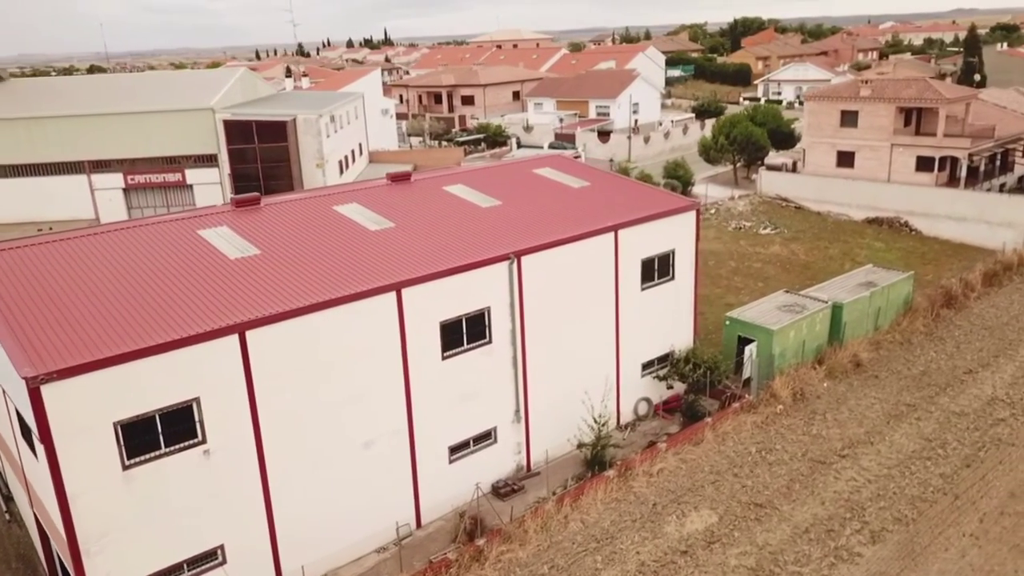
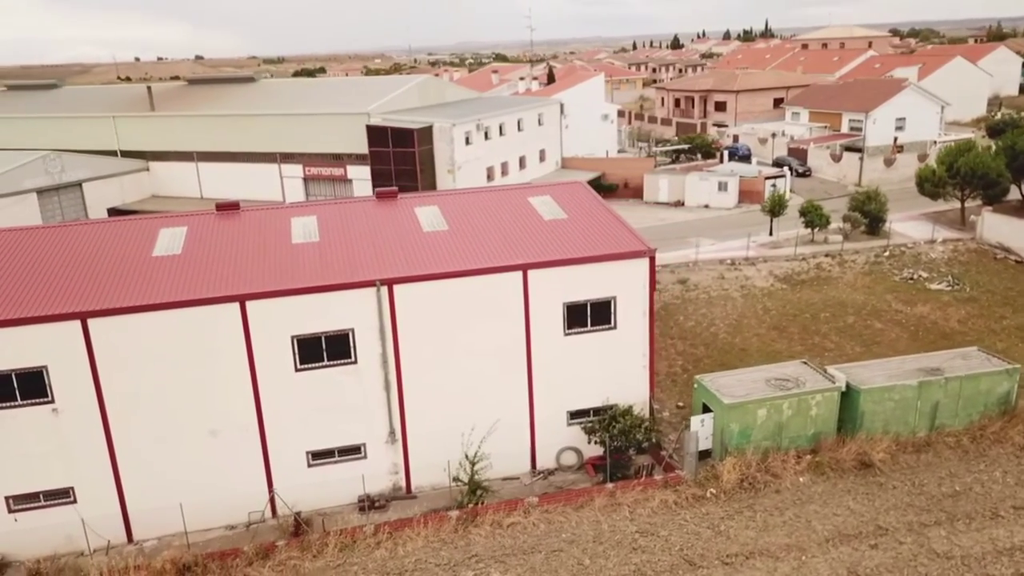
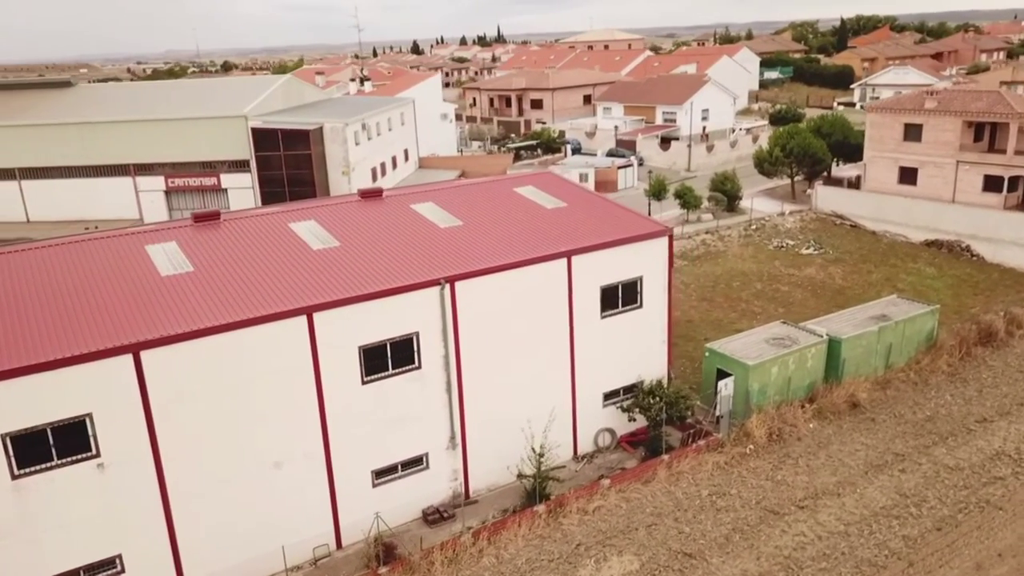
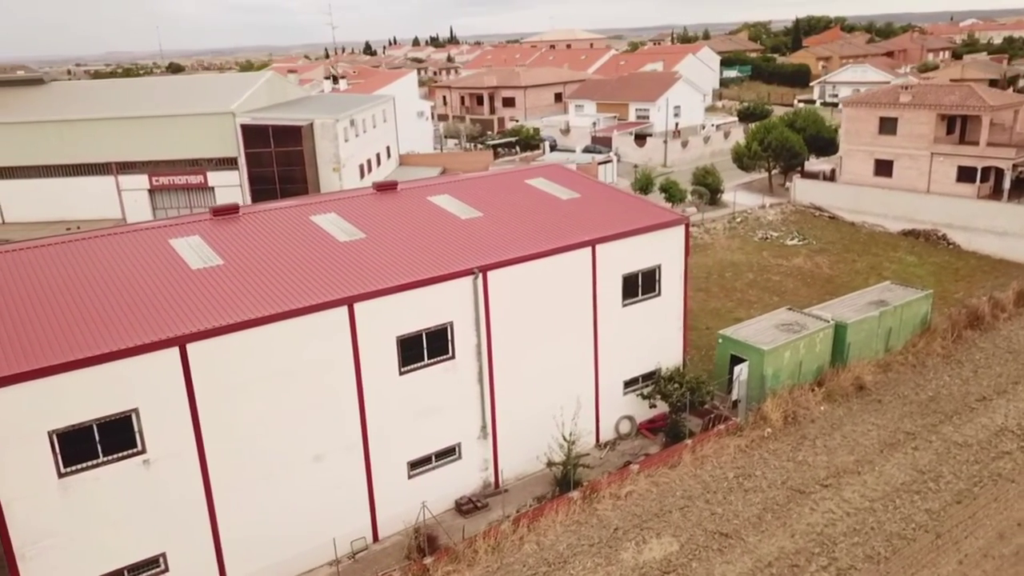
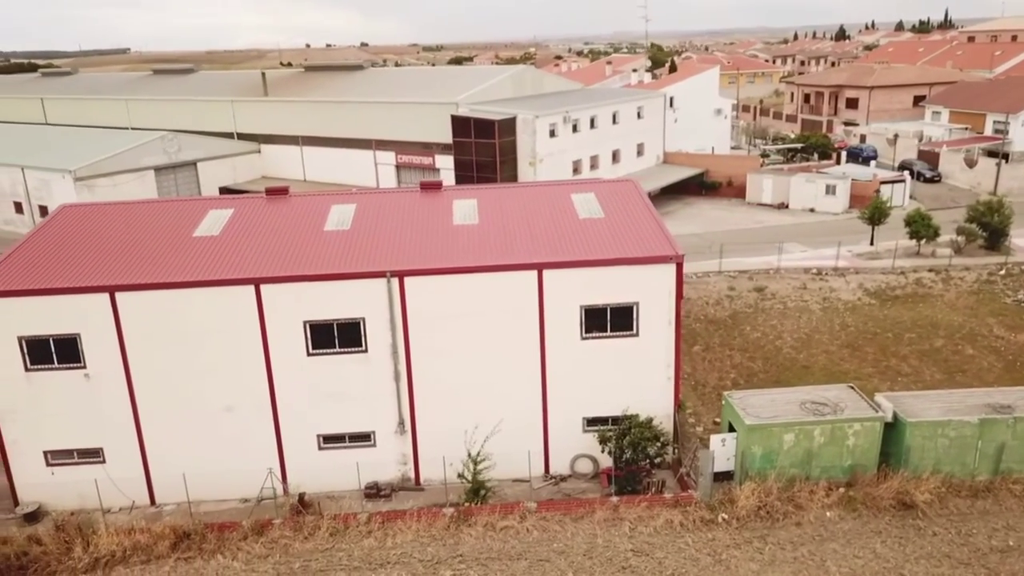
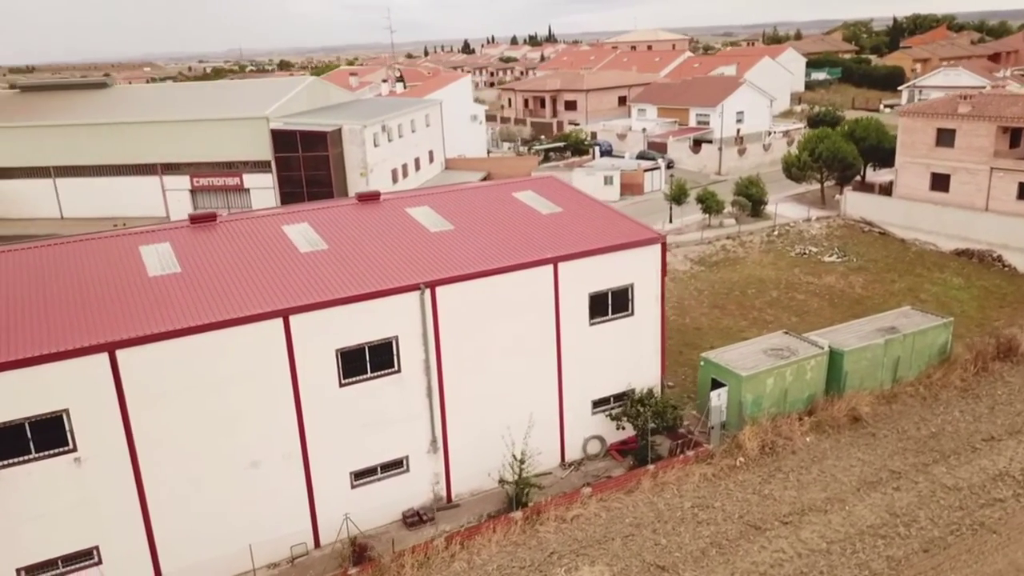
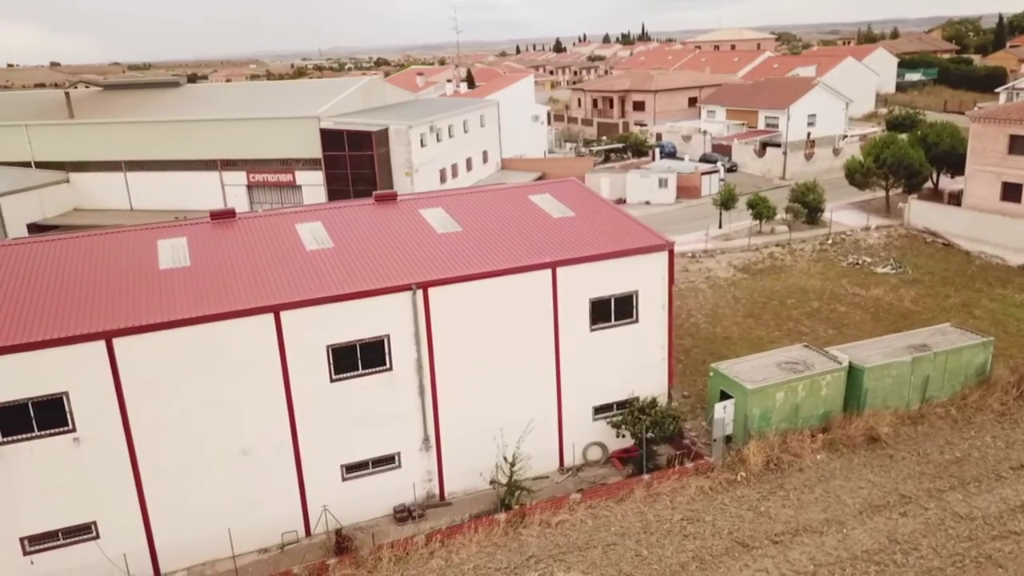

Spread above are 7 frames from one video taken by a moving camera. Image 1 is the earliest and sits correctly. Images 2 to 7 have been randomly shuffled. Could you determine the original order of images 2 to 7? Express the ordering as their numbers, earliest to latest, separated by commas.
4, 3, 6, 7, 2, 5
